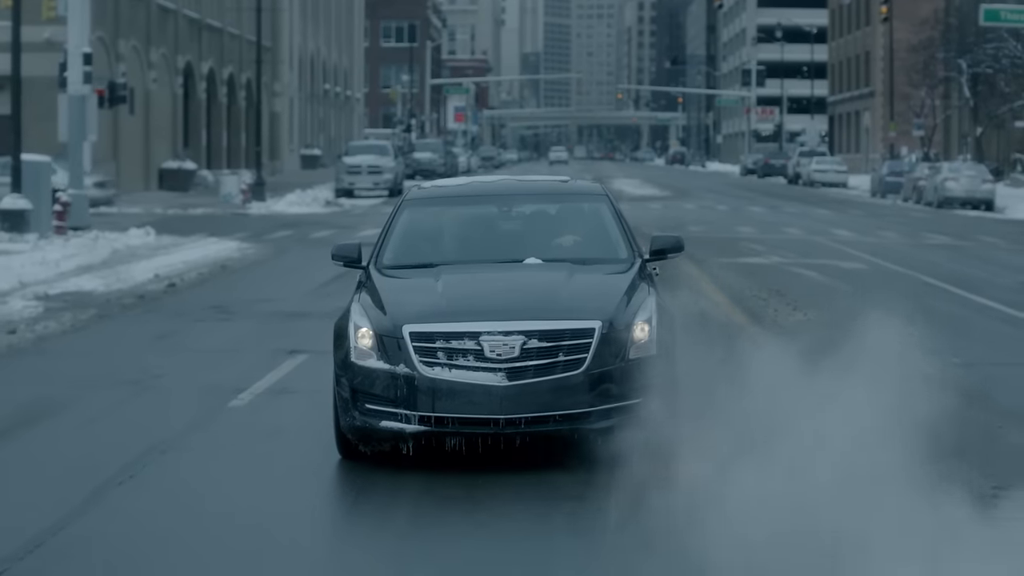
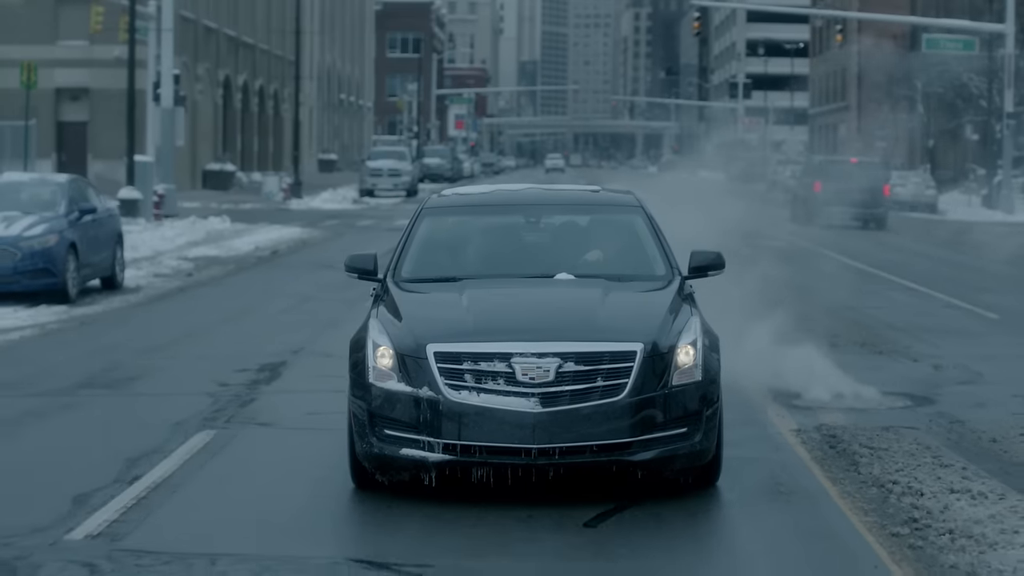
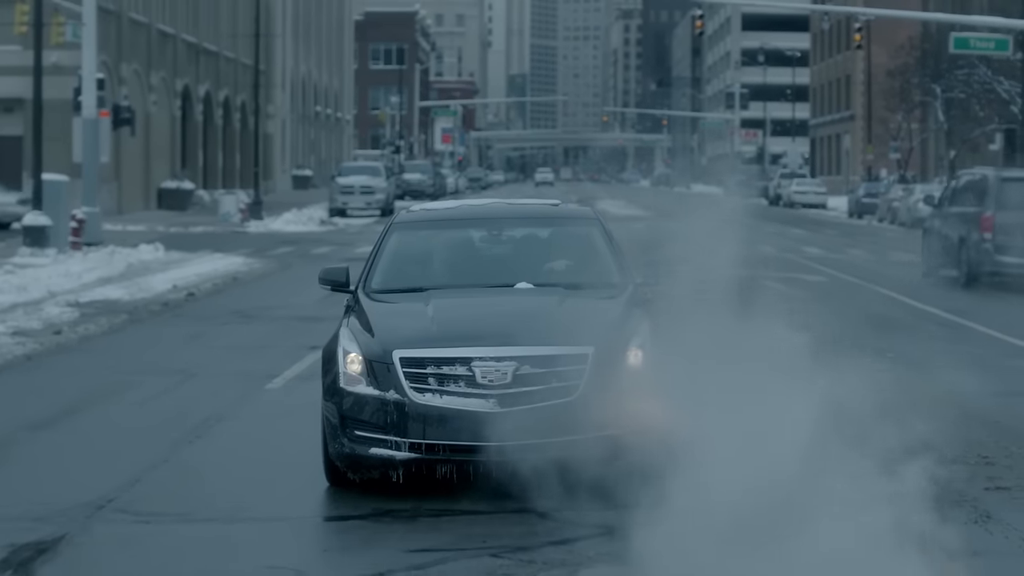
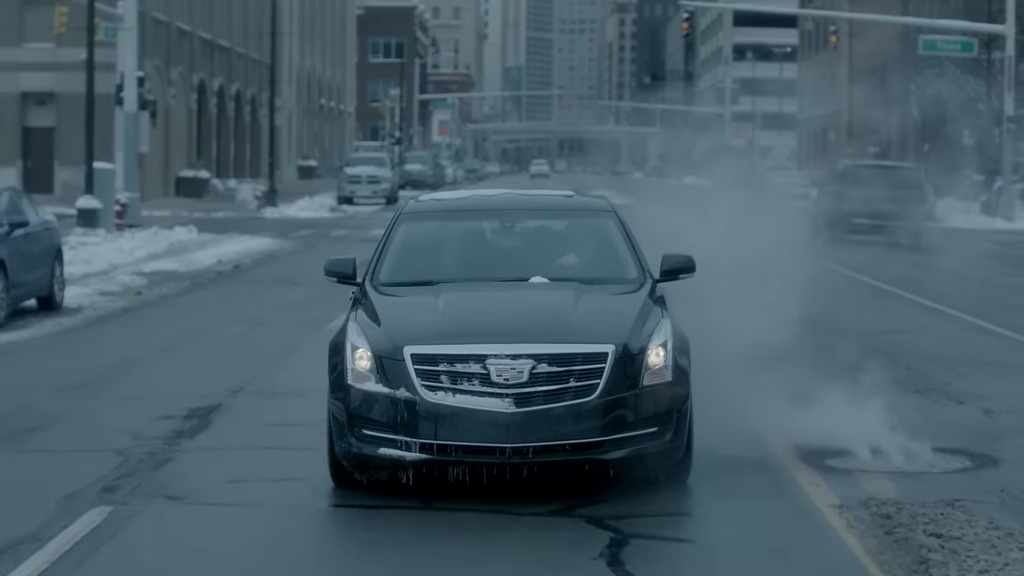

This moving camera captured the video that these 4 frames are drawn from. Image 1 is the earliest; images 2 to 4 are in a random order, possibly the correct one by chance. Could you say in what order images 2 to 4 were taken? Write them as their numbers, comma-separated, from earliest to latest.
3, 4, 2
